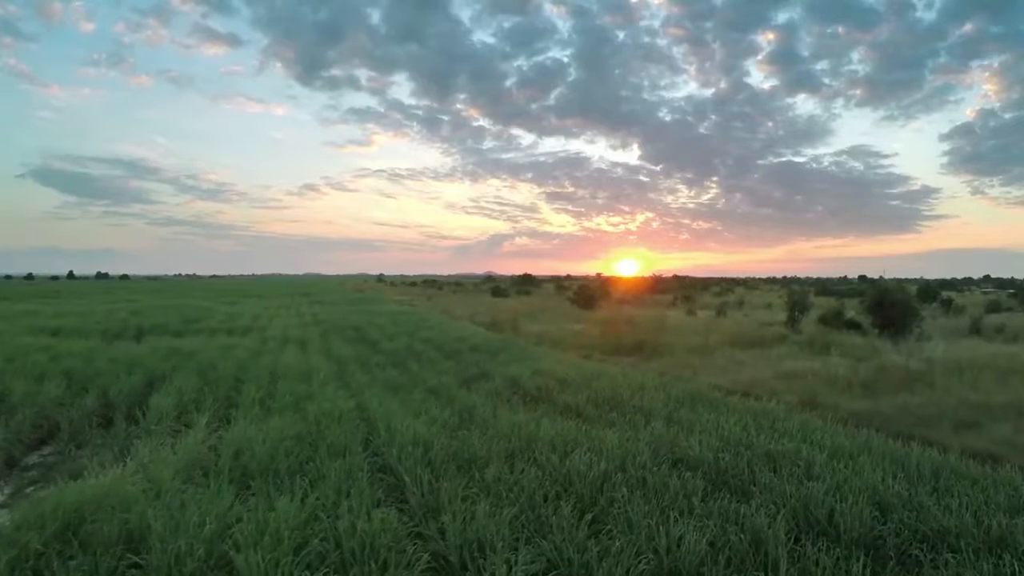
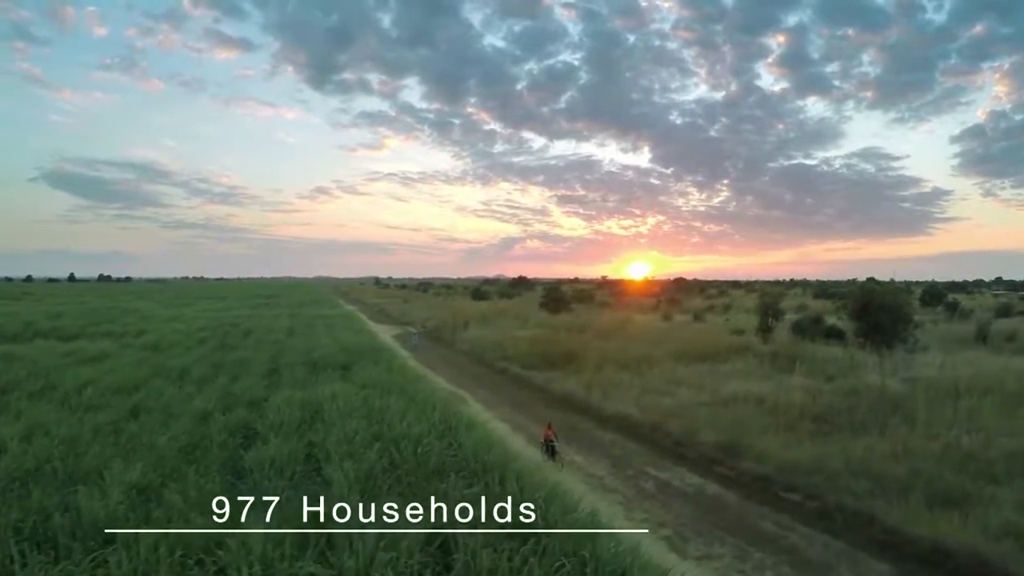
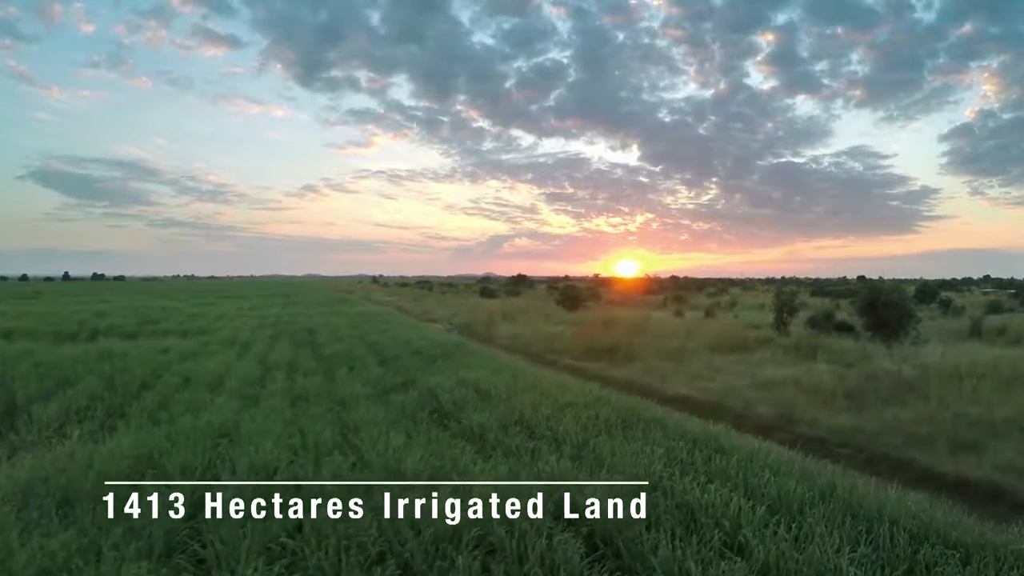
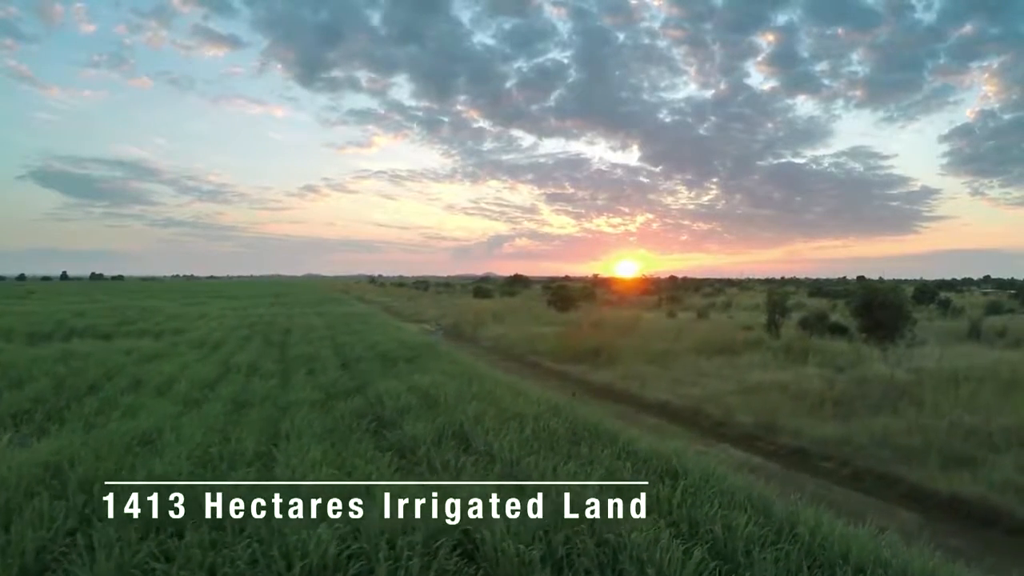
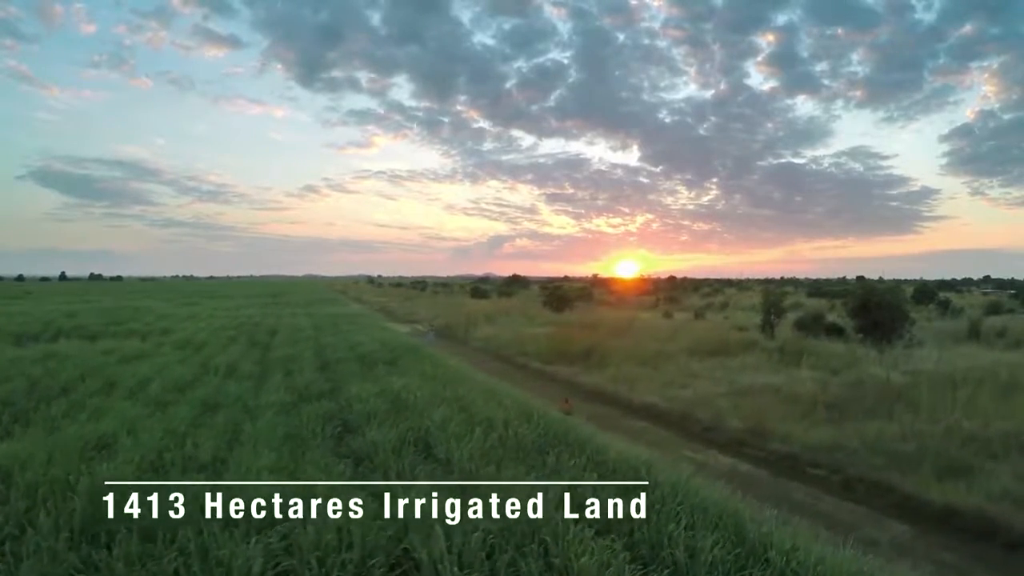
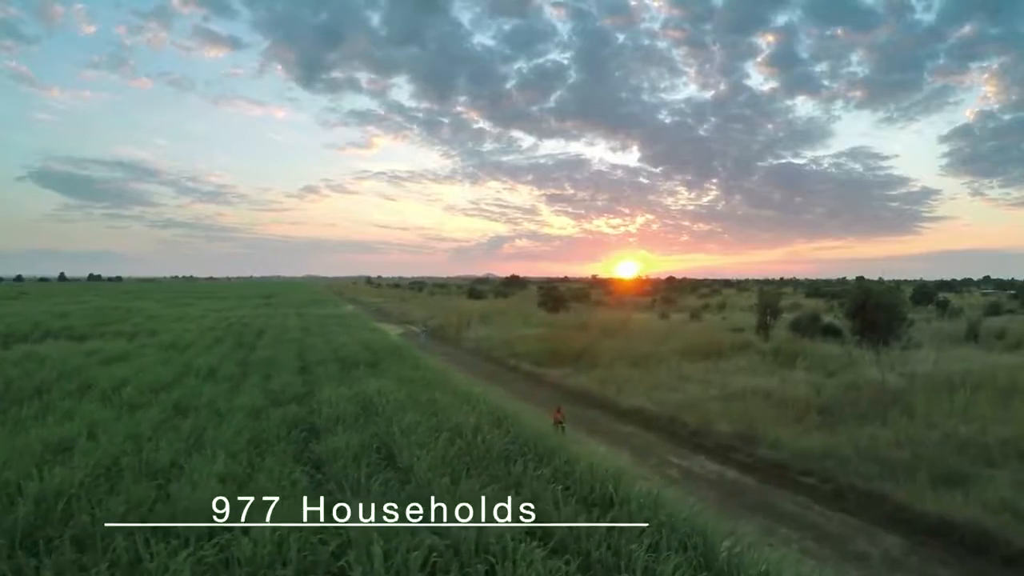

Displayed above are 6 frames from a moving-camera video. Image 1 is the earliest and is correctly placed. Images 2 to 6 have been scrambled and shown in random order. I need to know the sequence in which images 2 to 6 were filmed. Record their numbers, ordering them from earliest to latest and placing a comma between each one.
3, 4, 5, 6, 2
